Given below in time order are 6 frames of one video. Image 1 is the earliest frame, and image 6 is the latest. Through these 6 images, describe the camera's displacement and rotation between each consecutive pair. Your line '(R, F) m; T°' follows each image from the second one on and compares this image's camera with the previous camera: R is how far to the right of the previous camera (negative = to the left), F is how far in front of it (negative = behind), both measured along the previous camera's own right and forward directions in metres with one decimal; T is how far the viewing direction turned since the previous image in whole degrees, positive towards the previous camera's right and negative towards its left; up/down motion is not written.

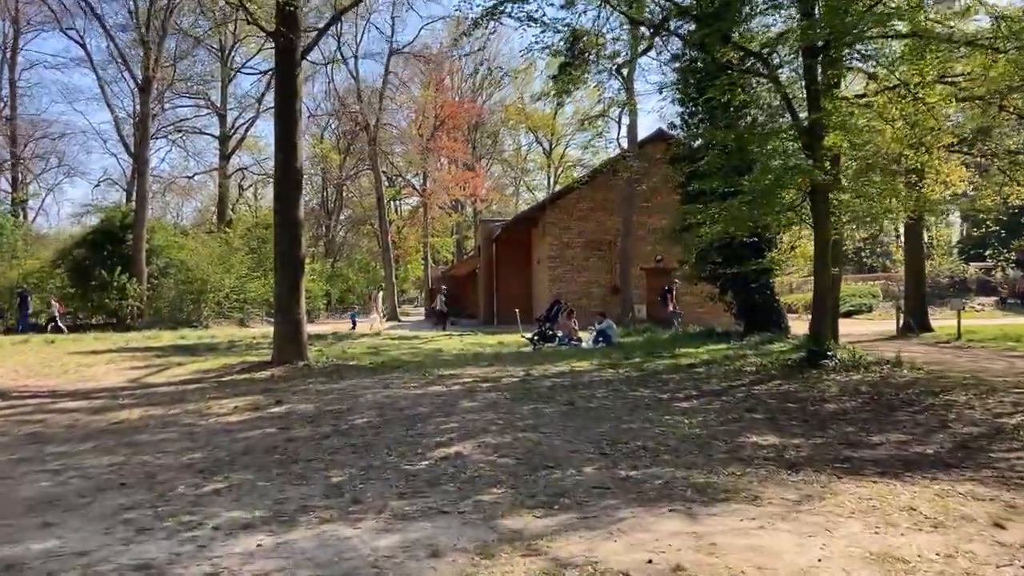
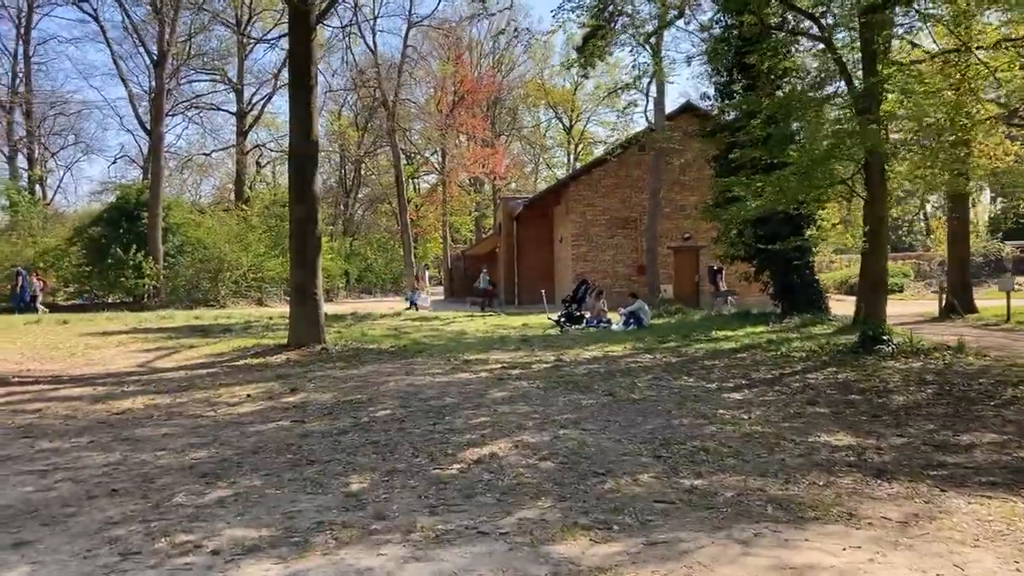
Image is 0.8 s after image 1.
(-0.2, +0.8) m; -1°
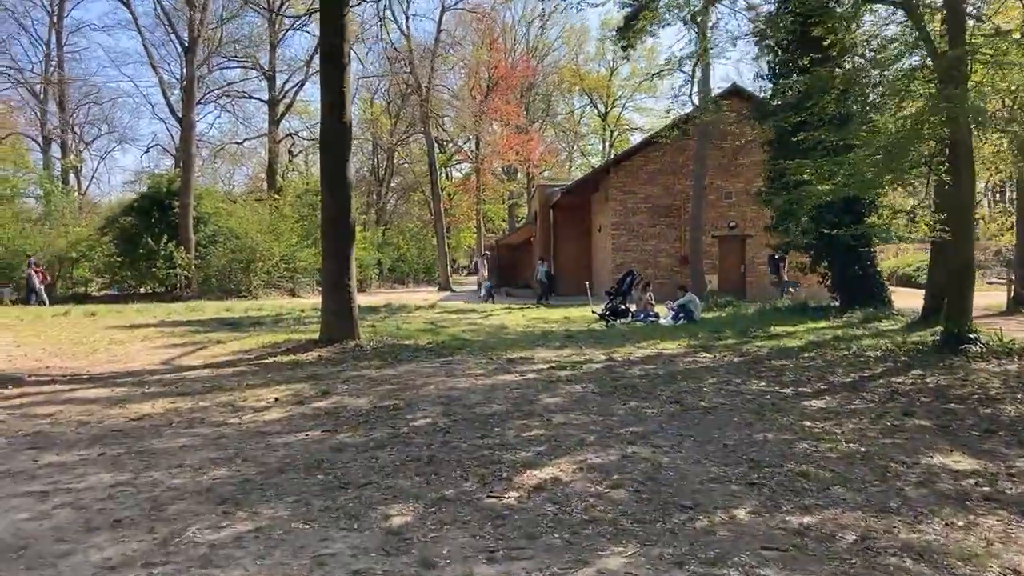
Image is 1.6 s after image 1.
(-0.2, +0.8) m; -2°
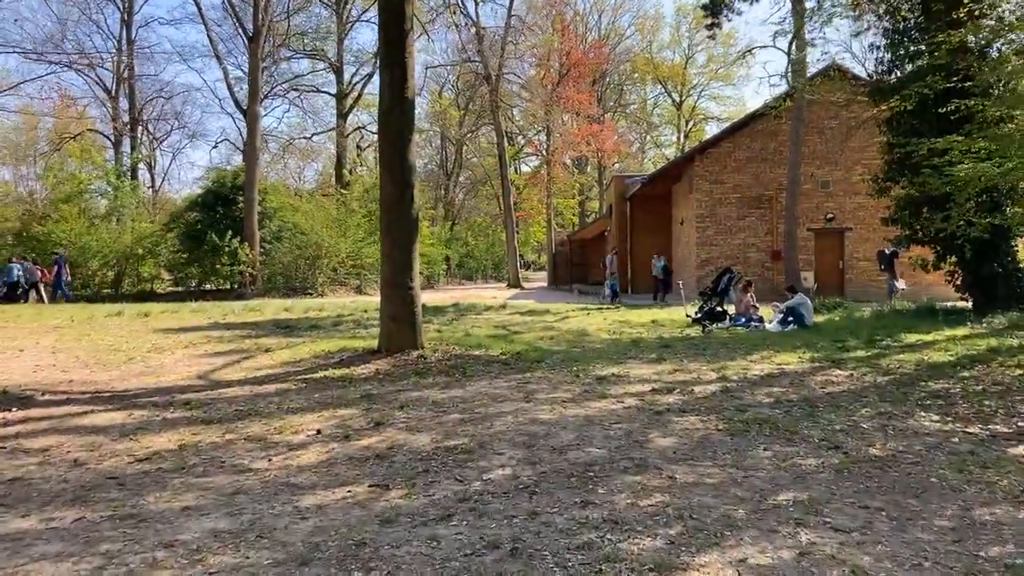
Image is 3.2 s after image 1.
(-0.2, +1.7) m; -5°
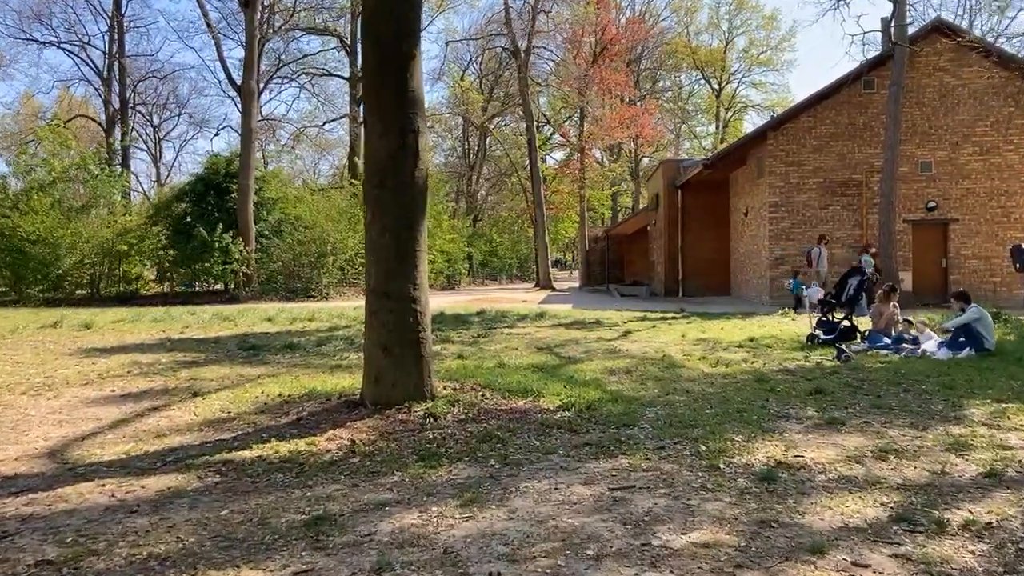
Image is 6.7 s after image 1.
(-0.3, +4.0) m; -2°
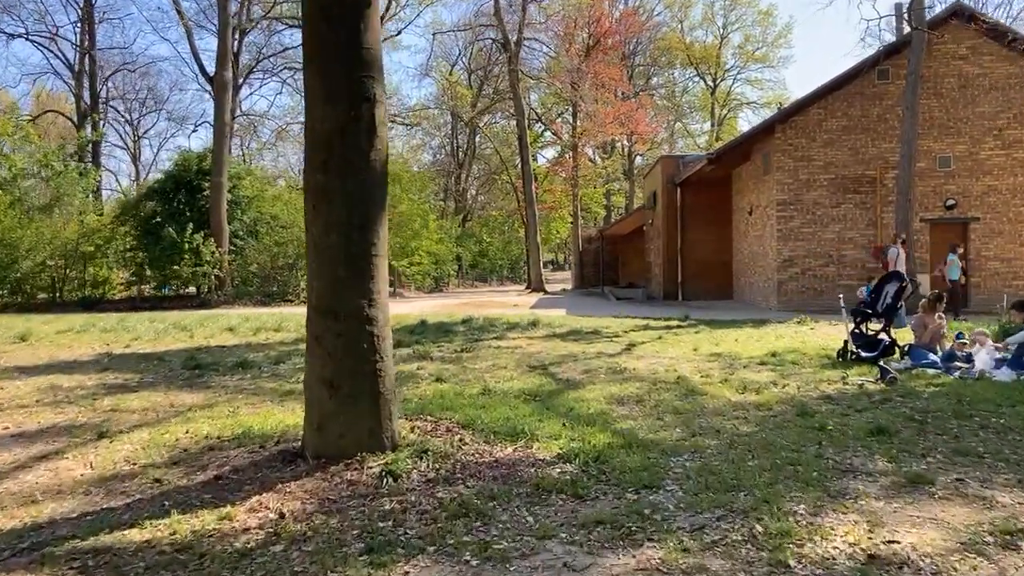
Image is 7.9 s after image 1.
(0.0, +1.4) m; +1°
